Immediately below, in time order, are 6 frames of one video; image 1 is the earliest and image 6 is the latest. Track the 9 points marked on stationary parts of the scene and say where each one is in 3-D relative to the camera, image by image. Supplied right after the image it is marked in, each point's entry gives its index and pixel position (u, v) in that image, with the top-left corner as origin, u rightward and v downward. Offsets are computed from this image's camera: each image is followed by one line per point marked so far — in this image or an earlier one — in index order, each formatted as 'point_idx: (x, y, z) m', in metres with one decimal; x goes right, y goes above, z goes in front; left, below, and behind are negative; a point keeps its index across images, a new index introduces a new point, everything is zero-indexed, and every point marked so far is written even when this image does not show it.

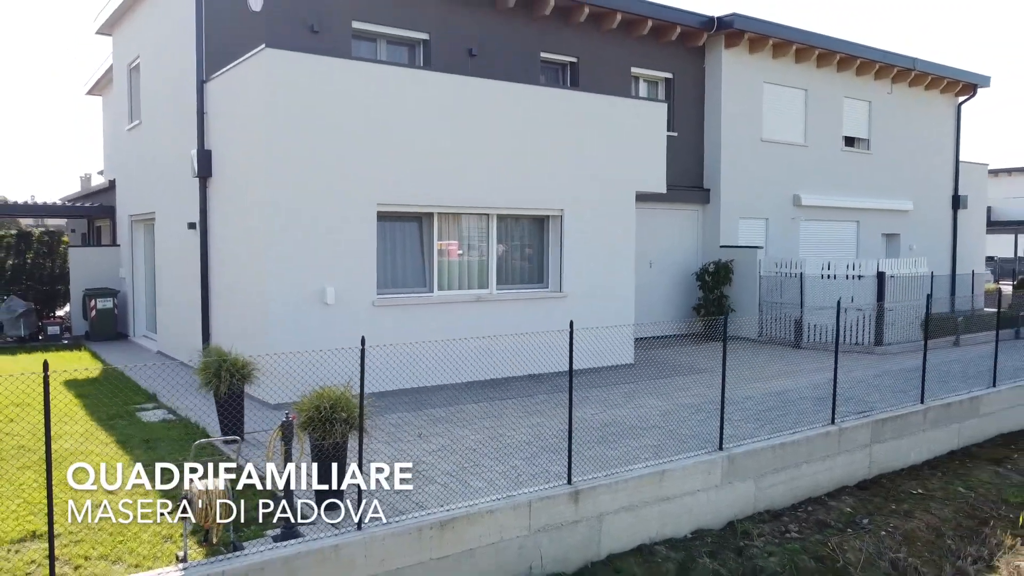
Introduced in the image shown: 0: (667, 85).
0: (+2.9, +3.8, +14.7) m
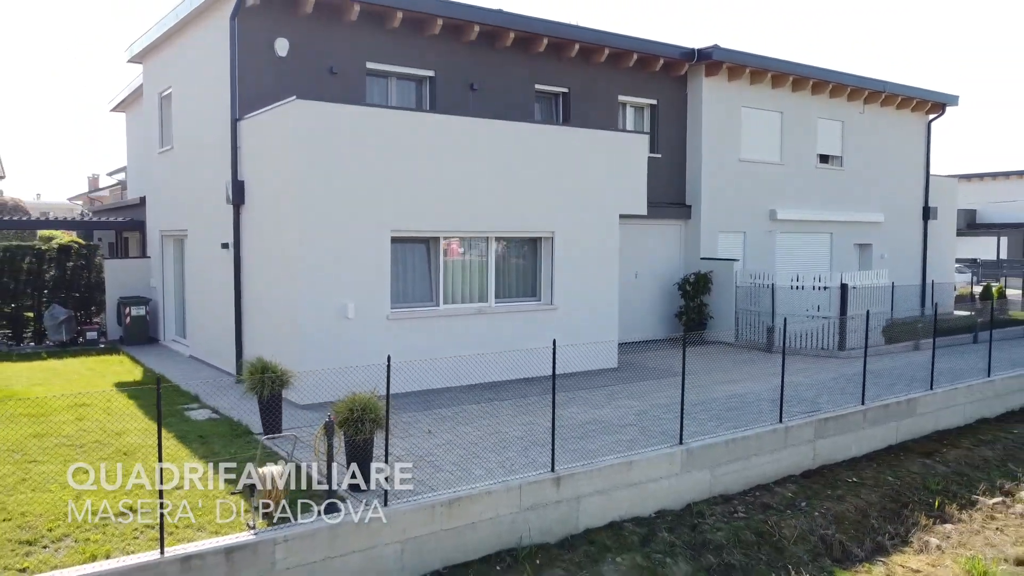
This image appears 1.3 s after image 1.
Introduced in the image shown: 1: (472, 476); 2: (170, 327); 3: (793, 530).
0: (+2.8, +3.6, +16.1) m
1: (-0.4, -1.7, +7.2) m
2: (-6.8, -0.8, +15.7) m
3: (+2.8, -2.4, +7.9) m
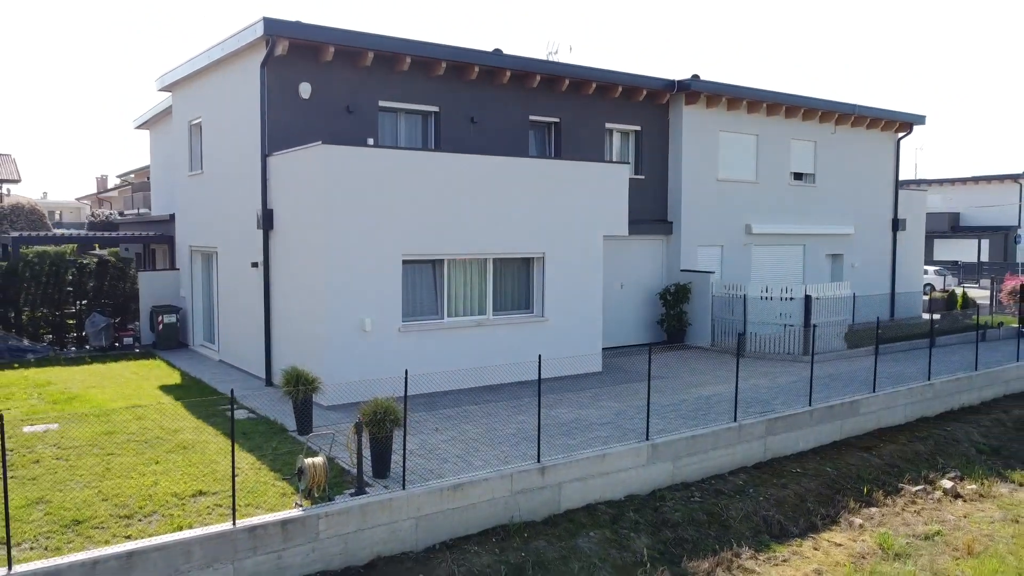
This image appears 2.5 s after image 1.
0: (+2.8, +3.4, +17.6) m
1: (-0.4, -2.0, +8.8) m
2: (-6.8, -1.0, +17.2) m
3: (+2.7, -2.7, +9.5) m
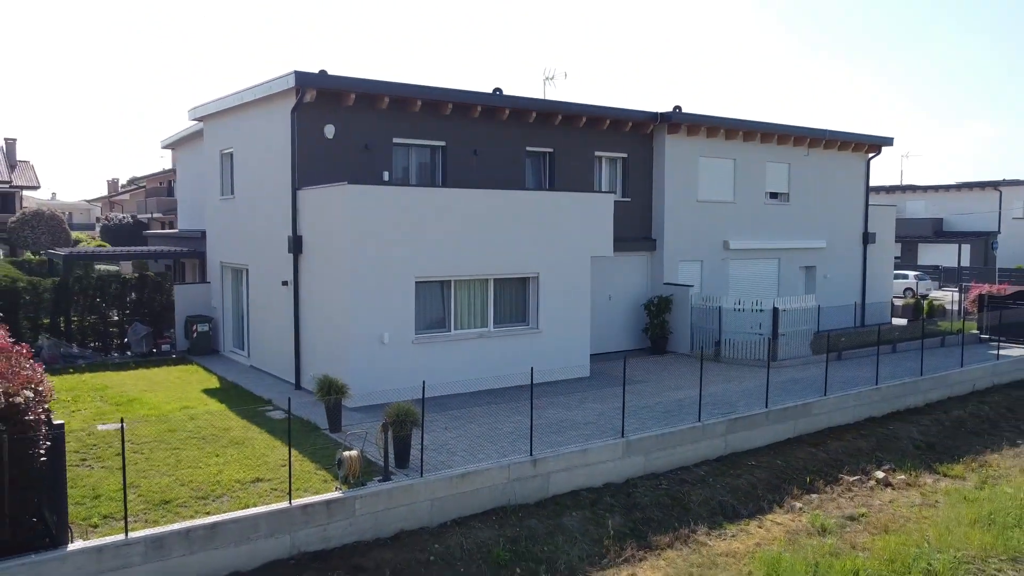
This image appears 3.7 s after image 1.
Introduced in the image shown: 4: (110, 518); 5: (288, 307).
0: (+2.8, +3.1, +19.5) m
1: (-0.5, -2.3, +10.7) m
2: (-6.9, -1.3, +19.2) m
3: (+2.7, -3.0, +11.4) m
4: (-4.4, -2.5, +8.6) m
5: (-4.4, -0.4, +15.4) m
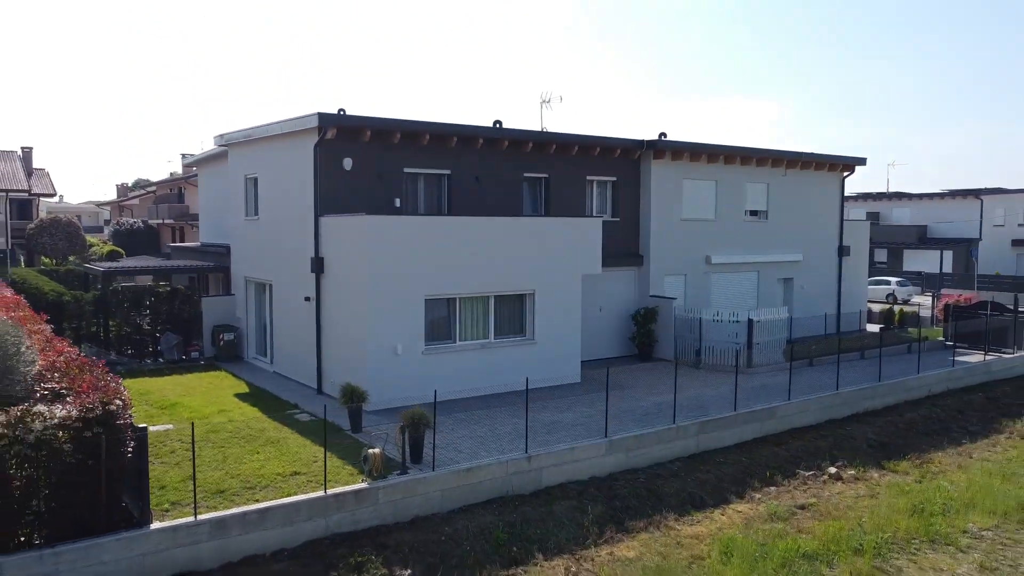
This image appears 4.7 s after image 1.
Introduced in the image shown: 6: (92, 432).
0: (+2.7, +2.8, +21.3) m
1: (-0.5, -2.7, +12.5) m
2: (-6.9, -1.6, +21.0) m
3: (+2.6, -3.3, +13.2) m
4: (-4.4, -2.8, +10.4) m
5: (-4.4, -0.7, +17.2) m
6: (-4.9, -1.7, +9.1) m
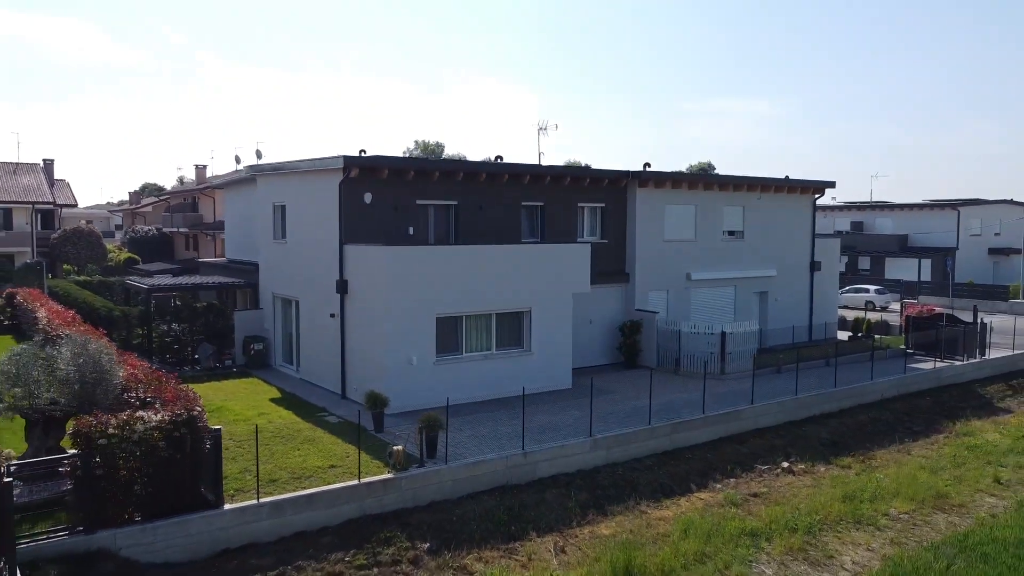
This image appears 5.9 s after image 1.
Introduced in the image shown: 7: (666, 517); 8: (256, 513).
0: (+2.7, +2.3, +23.8) m
1: (-0.5, -3.1, +15.0) m
2: (-6.9, -2.0, +23.4) m
3: (+2.6, -3.8, +15.6) m
4: (-4.4, -3.3, +12.9) m
5: (-4.4, -1.1, +19.7) m
6: (-4.9, -2.1, +11.6) m
7: (+2.7, -4.1, +14.2) m
8: (-3.9, -3.5, +12.2) m
